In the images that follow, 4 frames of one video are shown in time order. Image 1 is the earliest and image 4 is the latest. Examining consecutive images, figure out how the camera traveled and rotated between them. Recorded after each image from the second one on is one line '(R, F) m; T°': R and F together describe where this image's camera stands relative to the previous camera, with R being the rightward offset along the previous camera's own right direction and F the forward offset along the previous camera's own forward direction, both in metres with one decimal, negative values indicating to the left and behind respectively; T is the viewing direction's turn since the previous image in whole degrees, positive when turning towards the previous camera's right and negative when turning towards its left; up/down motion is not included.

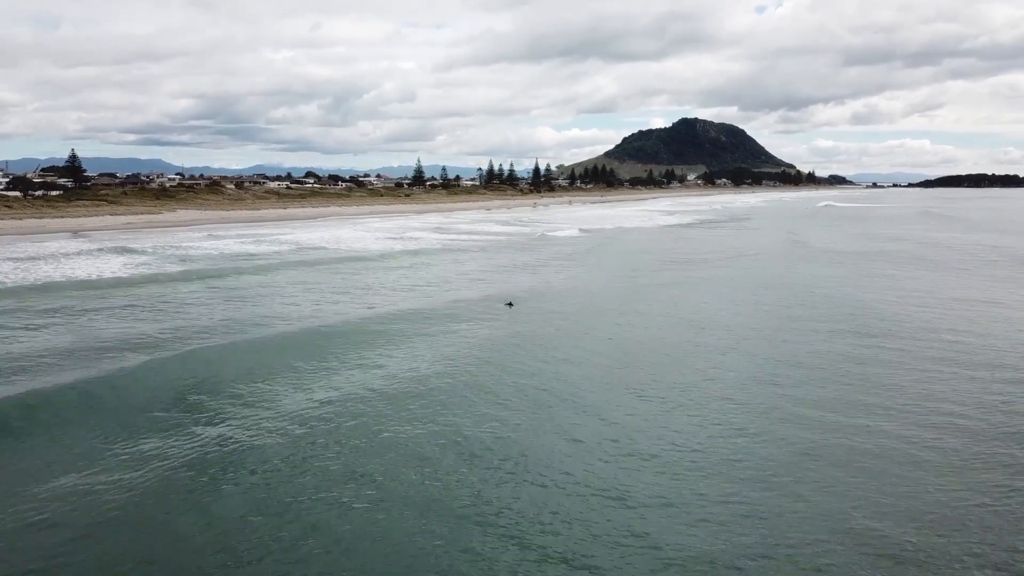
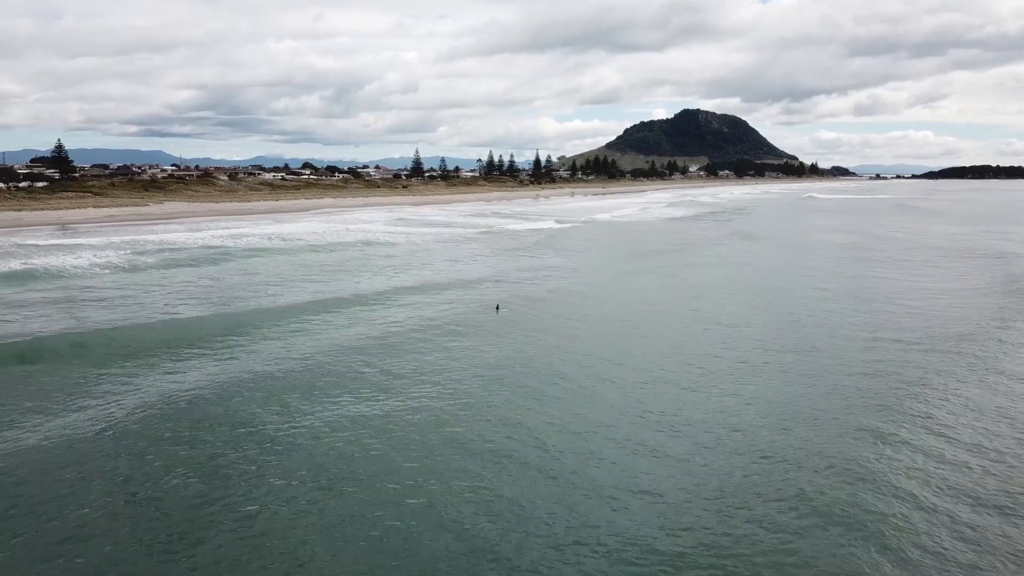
(+0.4, +1.0) m; 0°
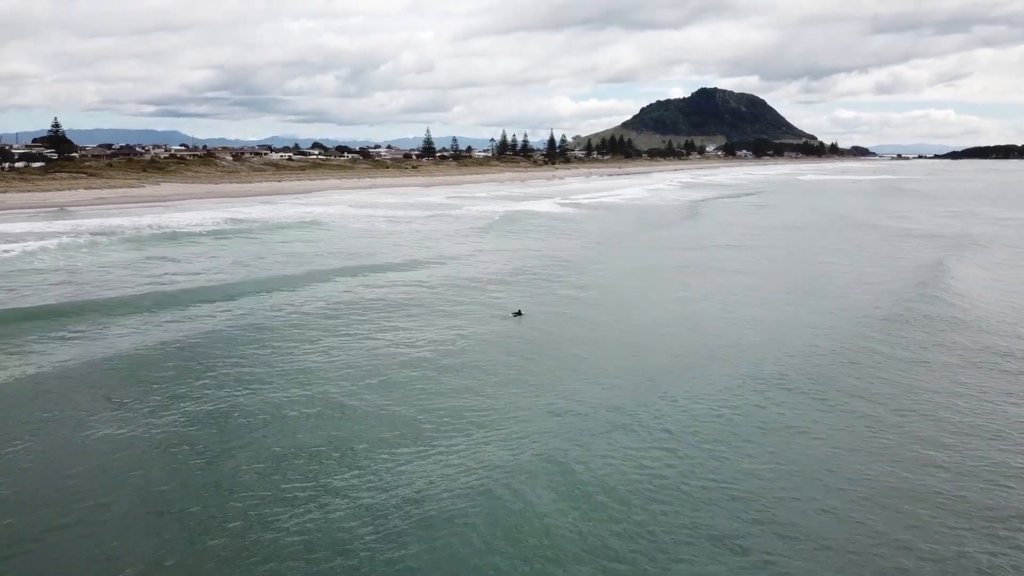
(+0.2, +1.9) m; -1°
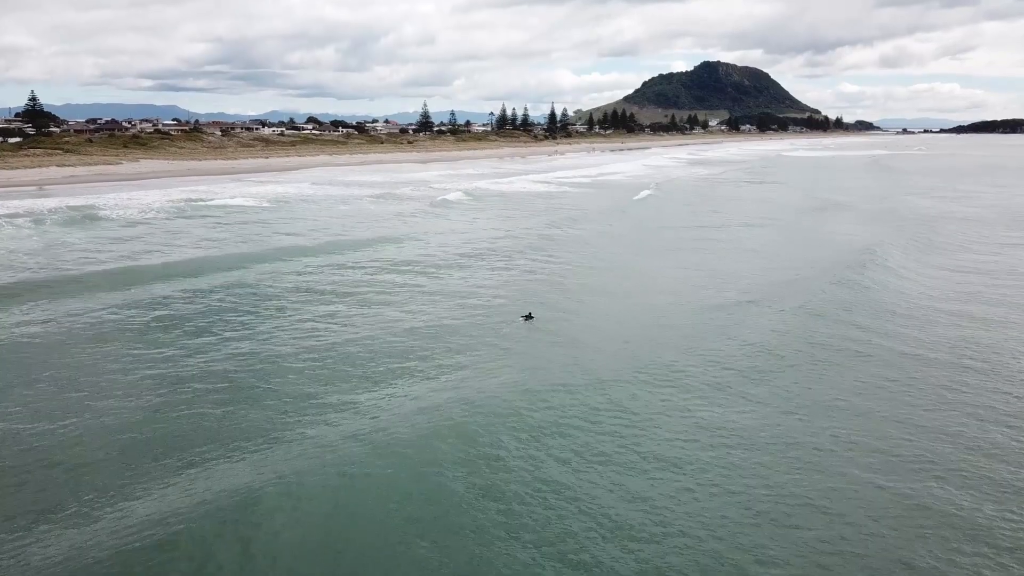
(+0.3, +1.4) m; 0°
